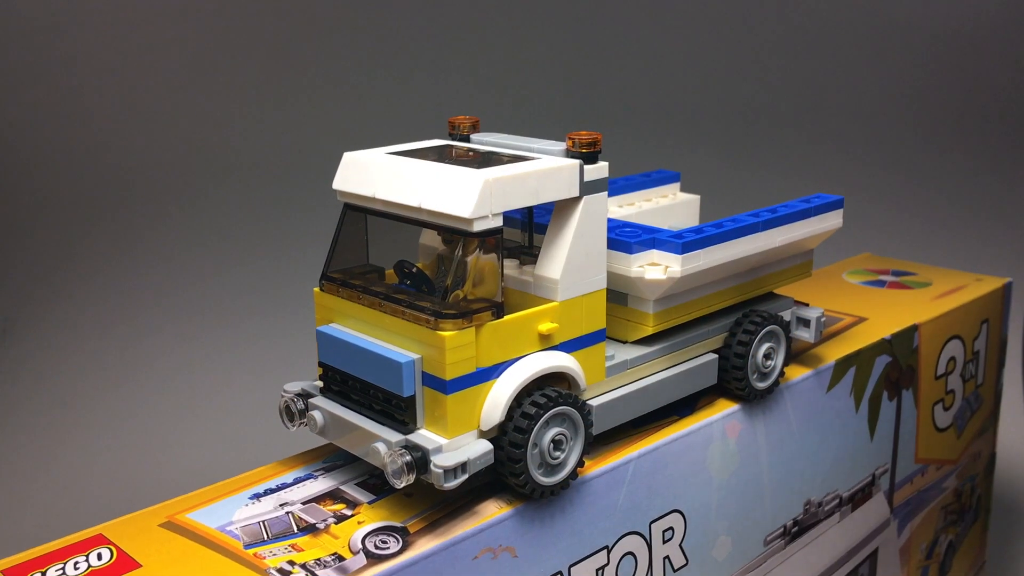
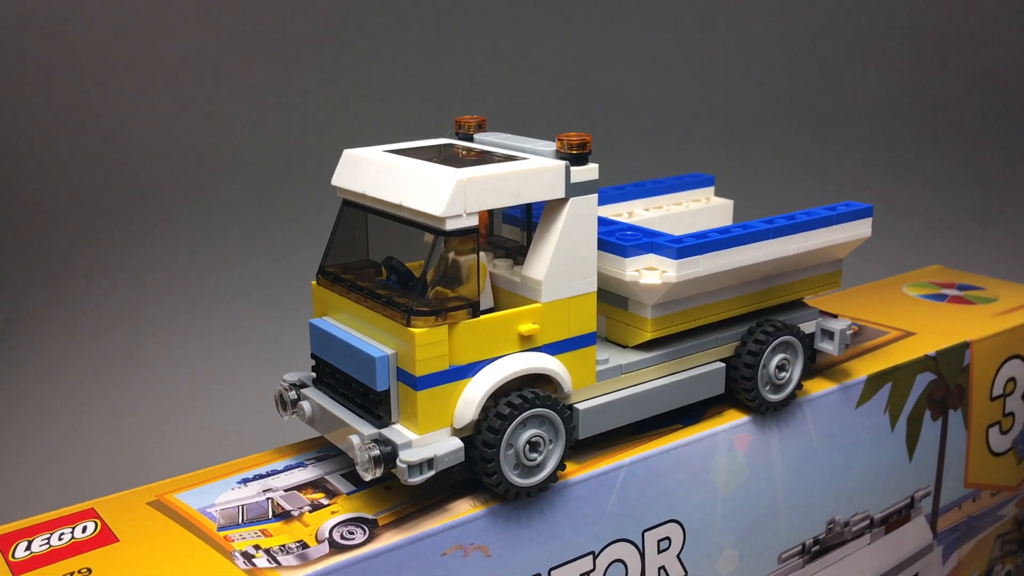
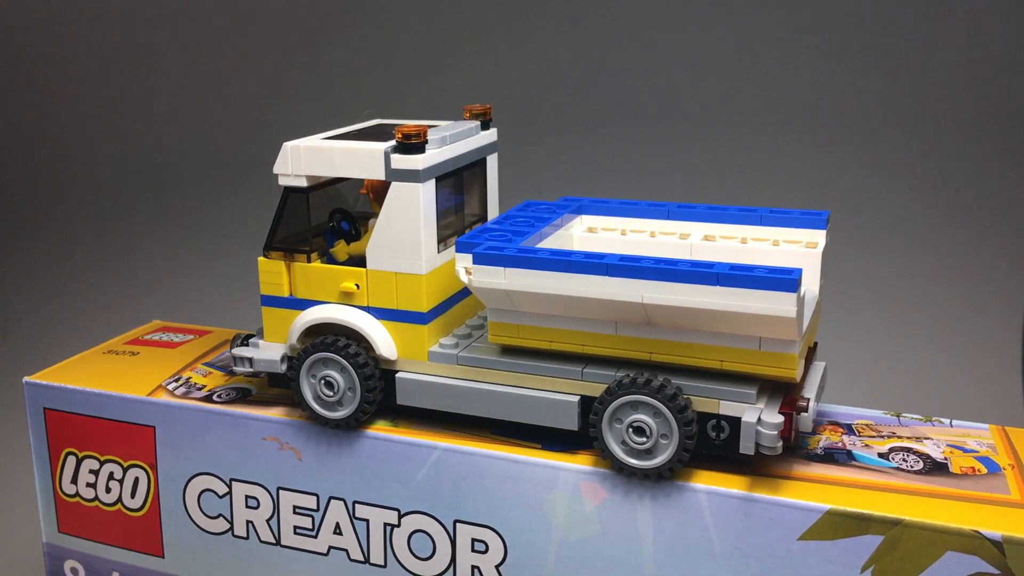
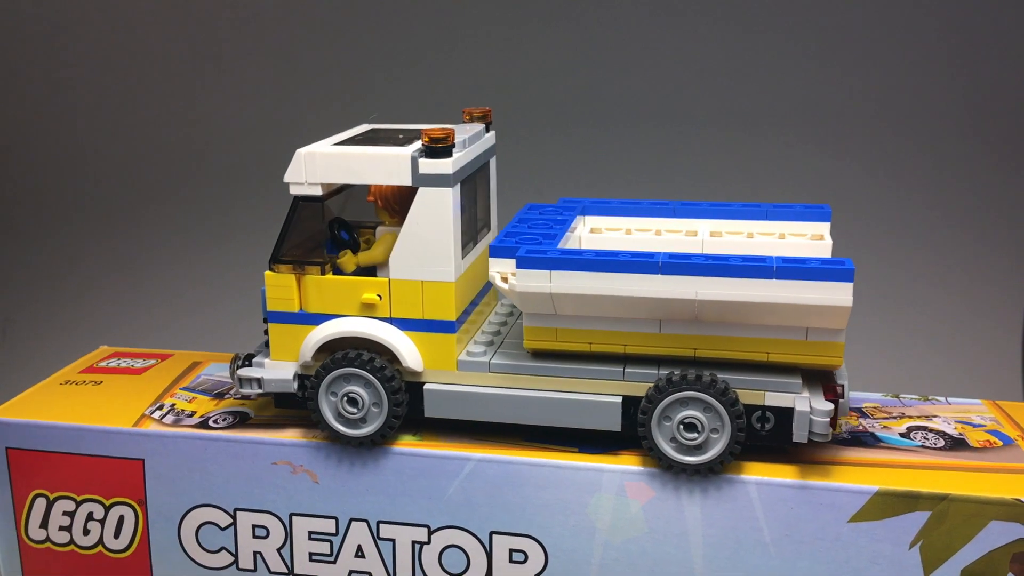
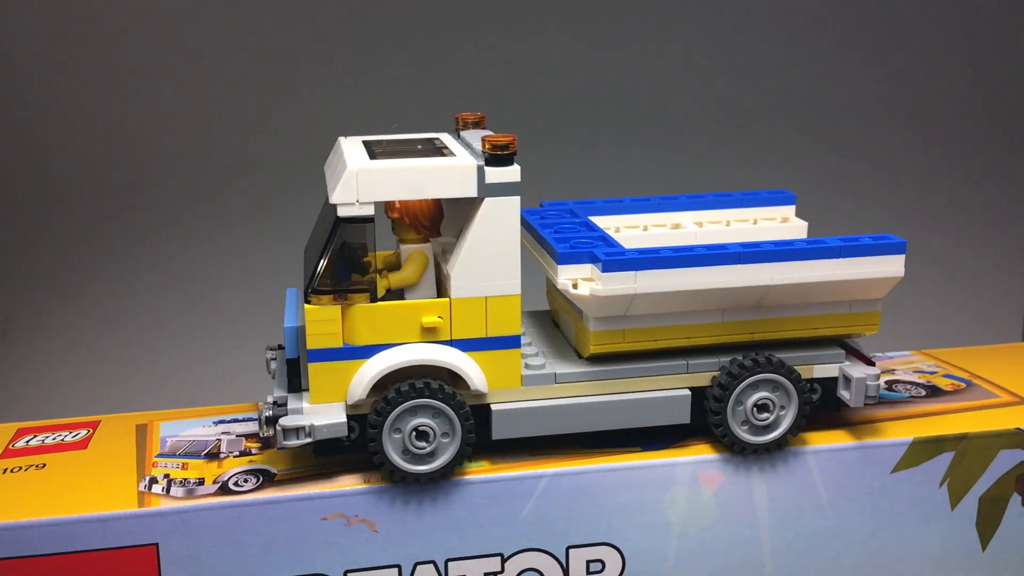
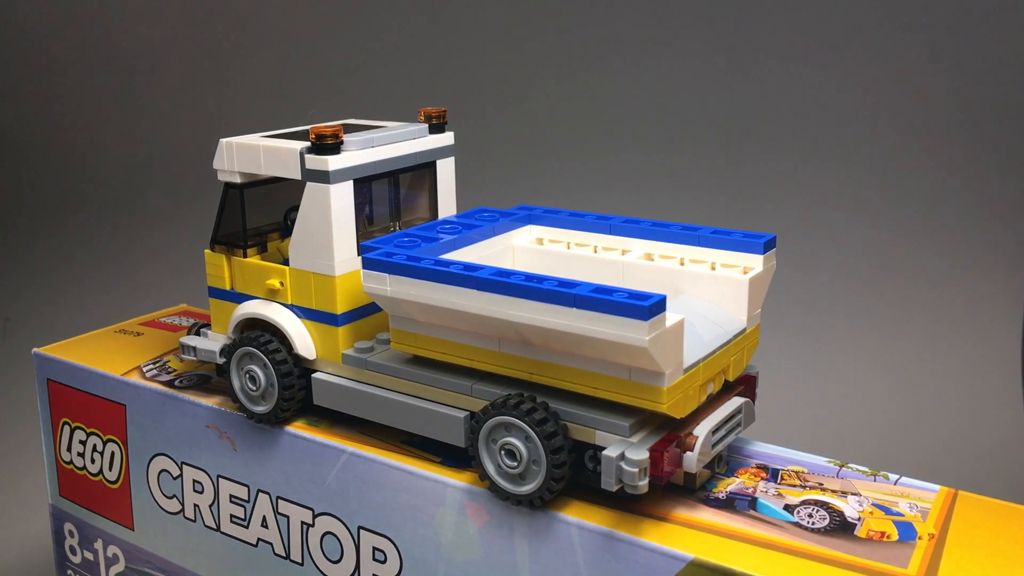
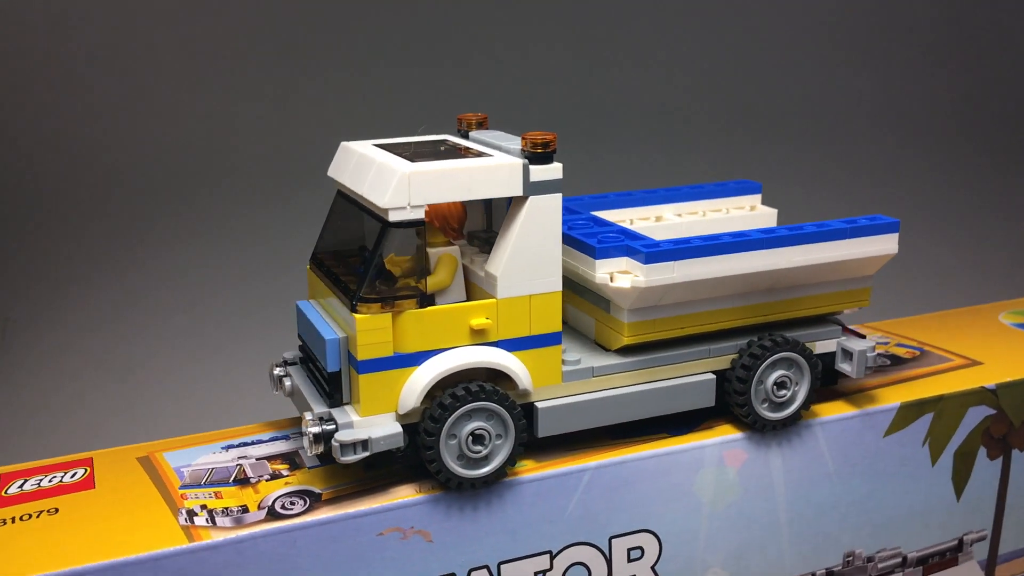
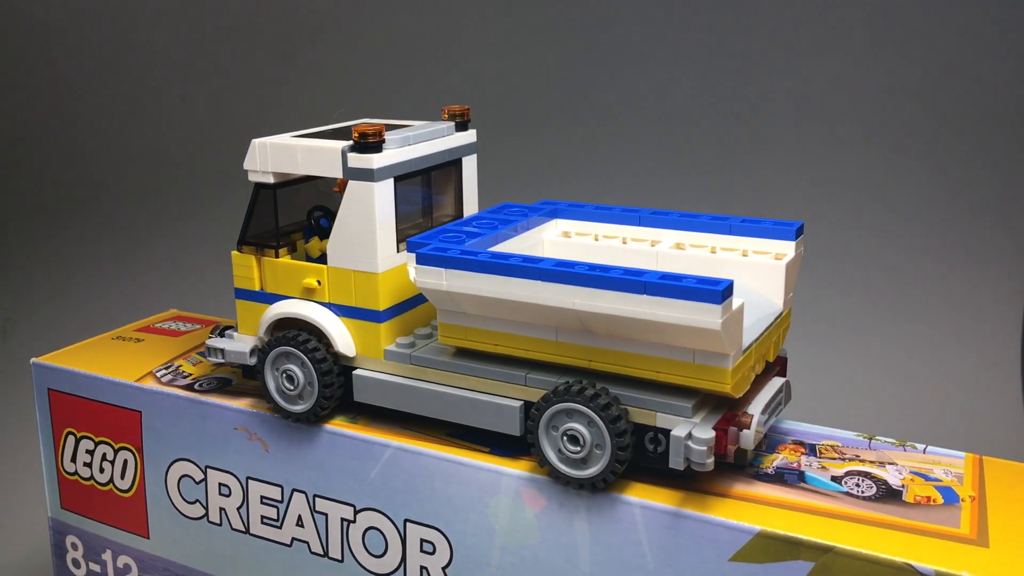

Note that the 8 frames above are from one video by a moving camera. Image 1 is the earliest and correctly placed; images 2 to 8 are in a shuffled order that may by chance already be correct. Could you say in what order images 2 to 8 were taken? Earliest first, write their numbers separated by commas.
2, 7, 5, 4, 3, 8, 6
